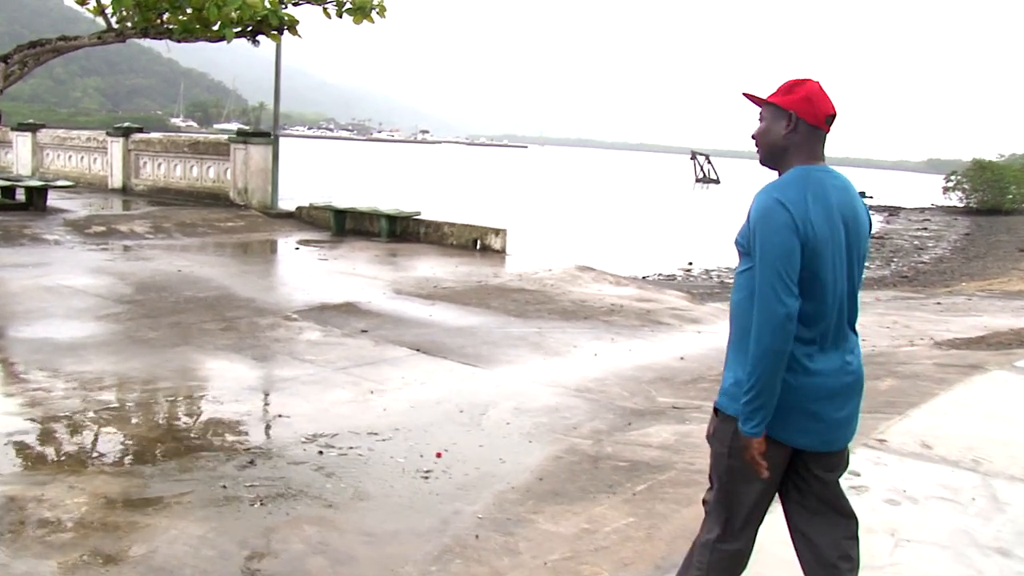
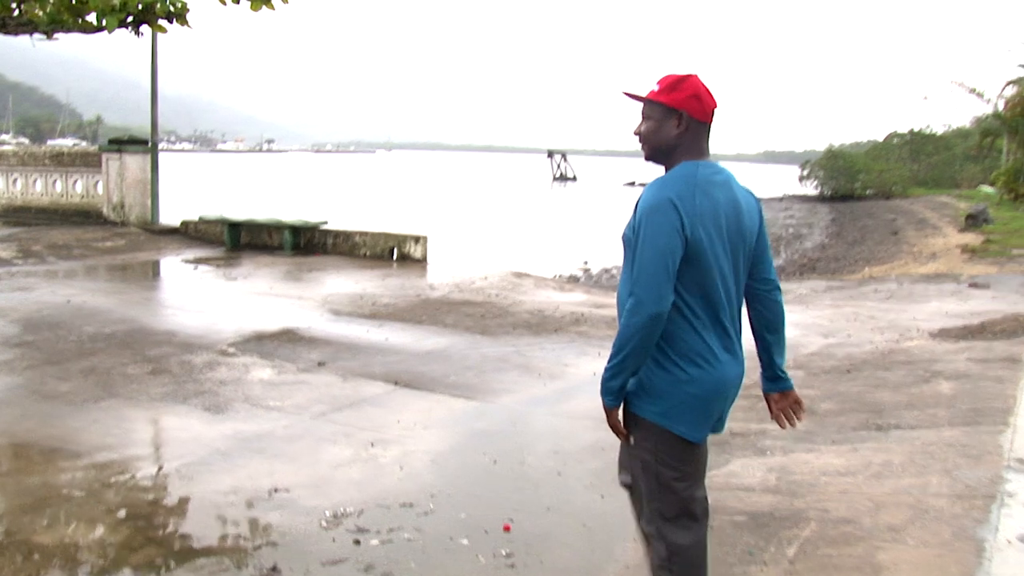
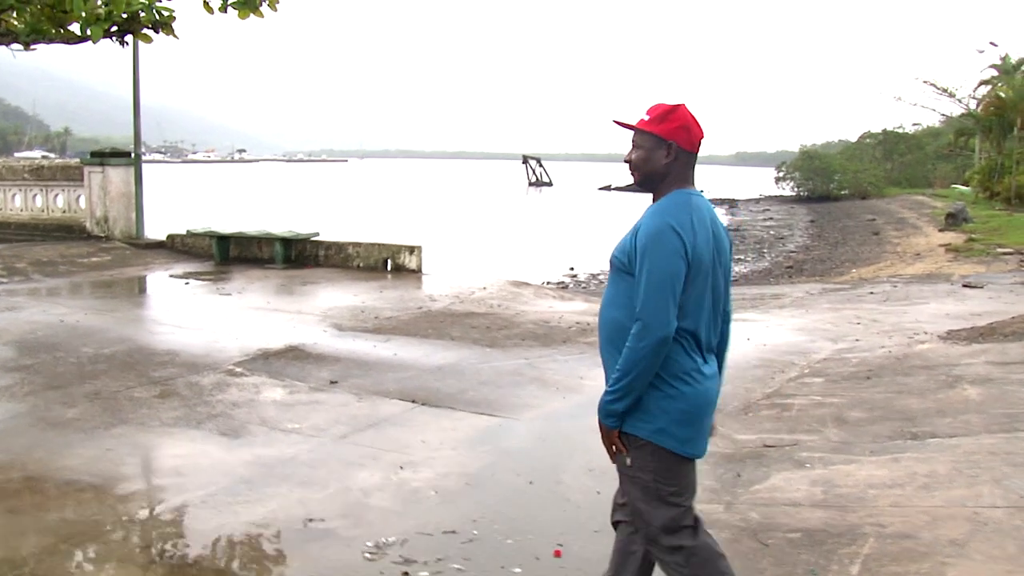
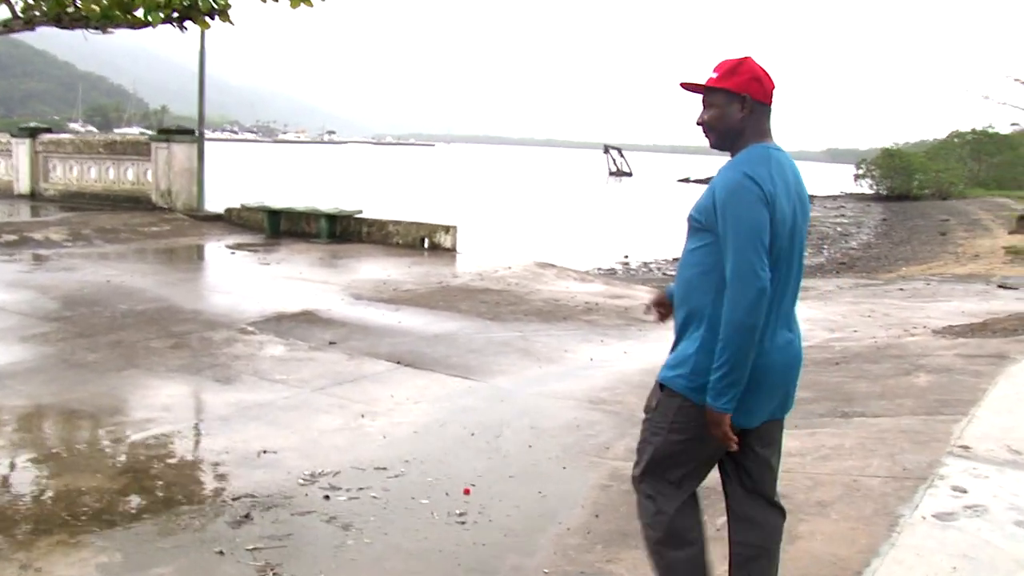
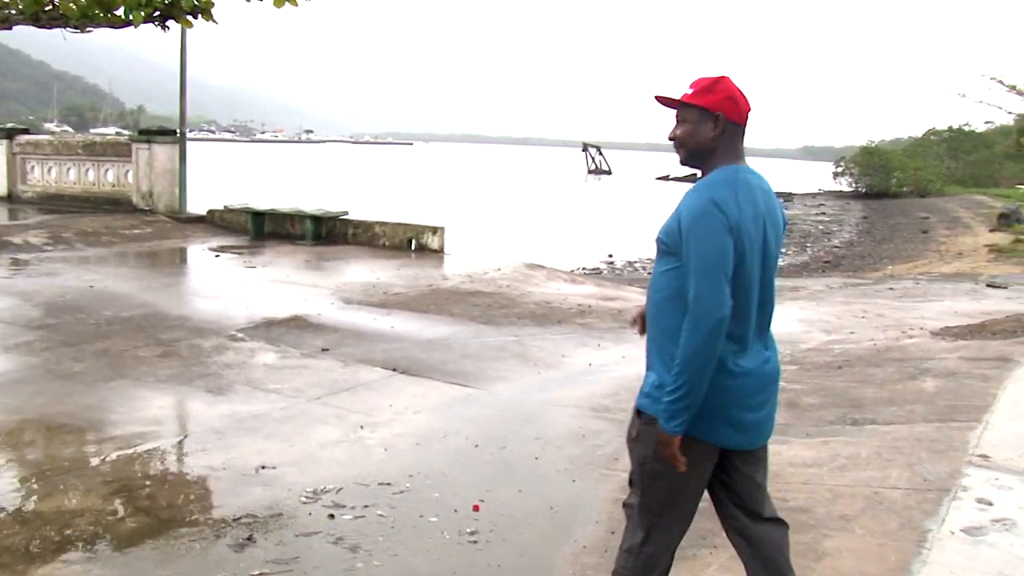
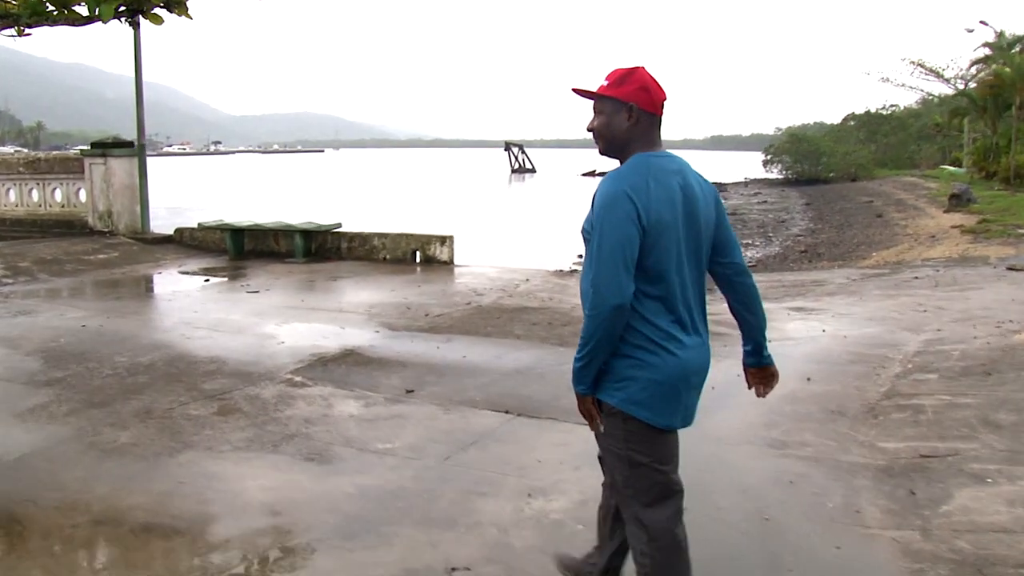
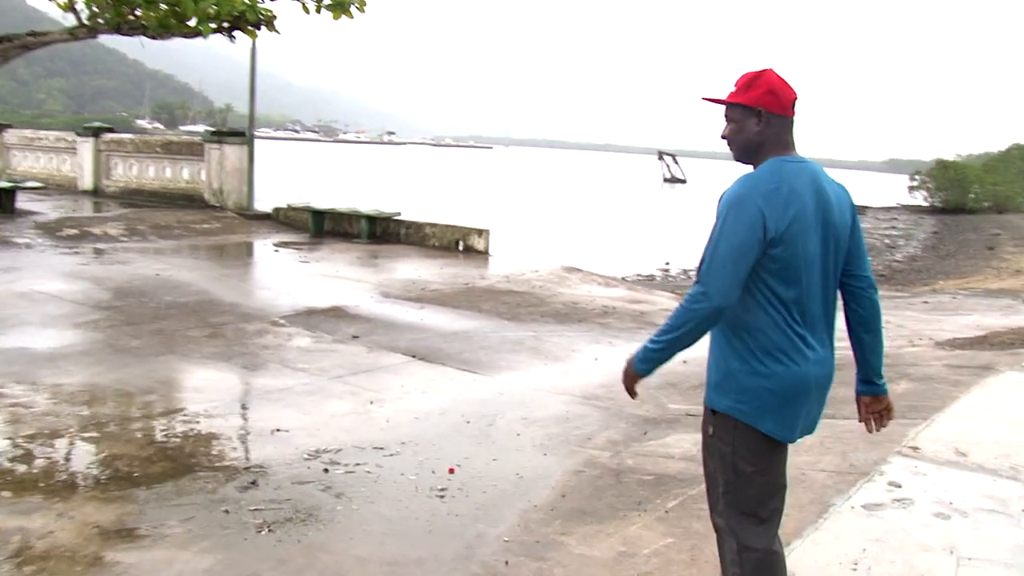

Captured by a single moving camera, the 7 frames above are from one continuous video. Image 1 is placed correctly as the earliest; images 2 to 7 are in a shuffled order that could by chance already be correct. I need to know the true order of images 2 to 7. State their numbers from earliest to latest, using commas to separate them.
7, 4, 5, 2, 3, 6
